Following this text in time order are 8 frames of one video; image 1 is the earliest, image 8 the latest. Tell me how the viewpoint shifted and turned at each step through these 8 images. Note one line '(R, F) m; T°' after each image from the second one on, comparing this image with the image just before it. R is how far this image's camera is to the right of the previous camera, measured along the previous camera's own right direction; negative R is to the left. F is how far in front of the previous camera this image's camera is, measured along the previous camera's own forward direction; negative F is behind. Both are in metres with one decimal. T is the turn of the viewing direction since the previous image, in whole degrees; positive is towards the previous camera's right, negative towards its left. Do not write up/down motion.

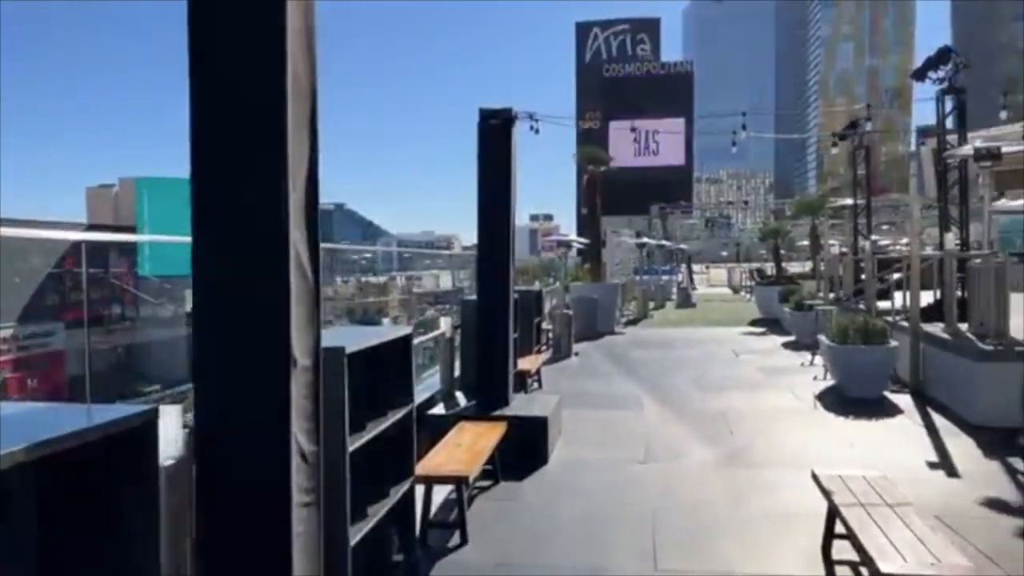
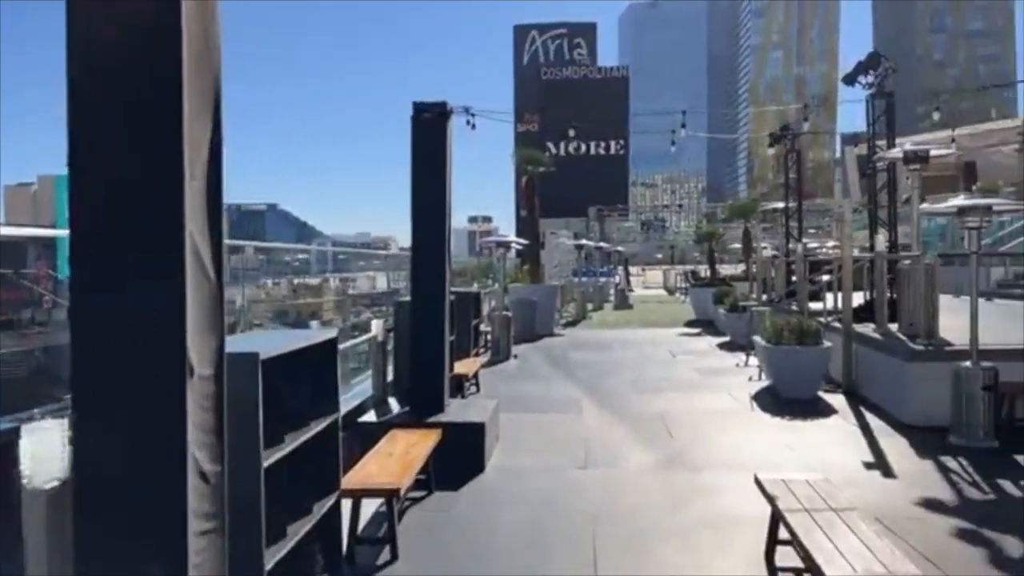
(0.0, +0.3) m; +5°
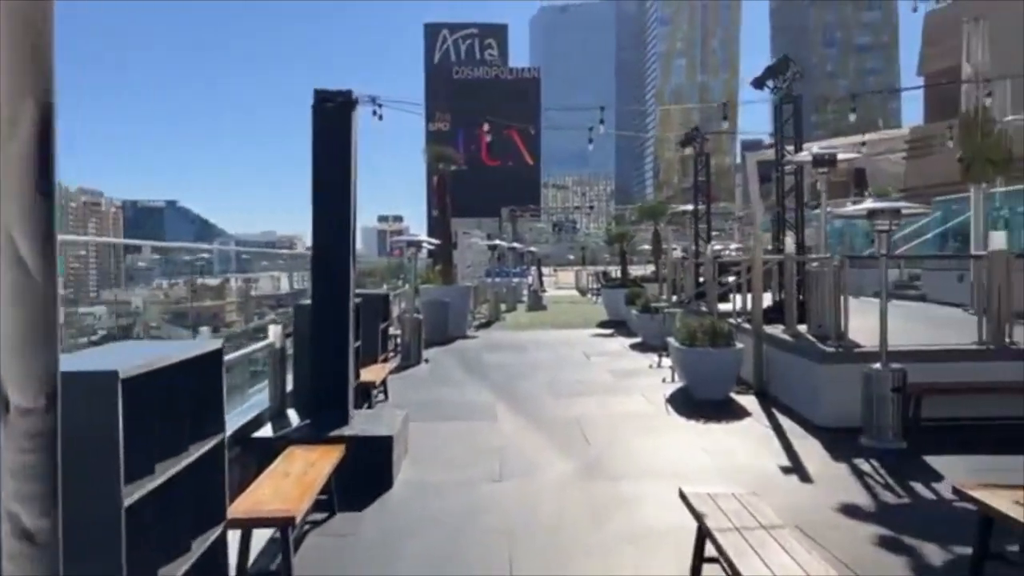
(0.0, +0.4) m; +7°
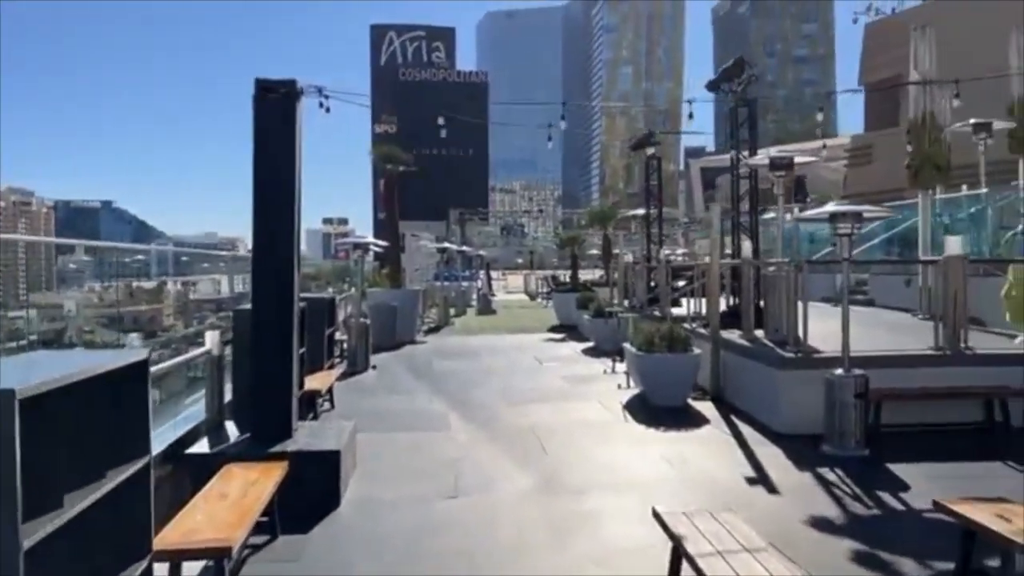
(-0.1, +0.3) m; +4°
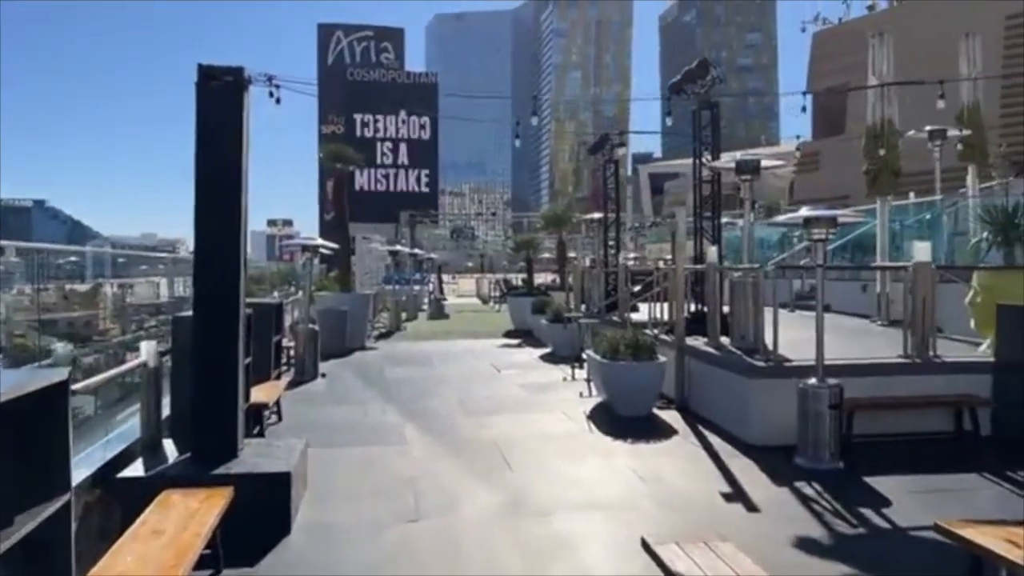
(-0.1, +0.4) m; +4°
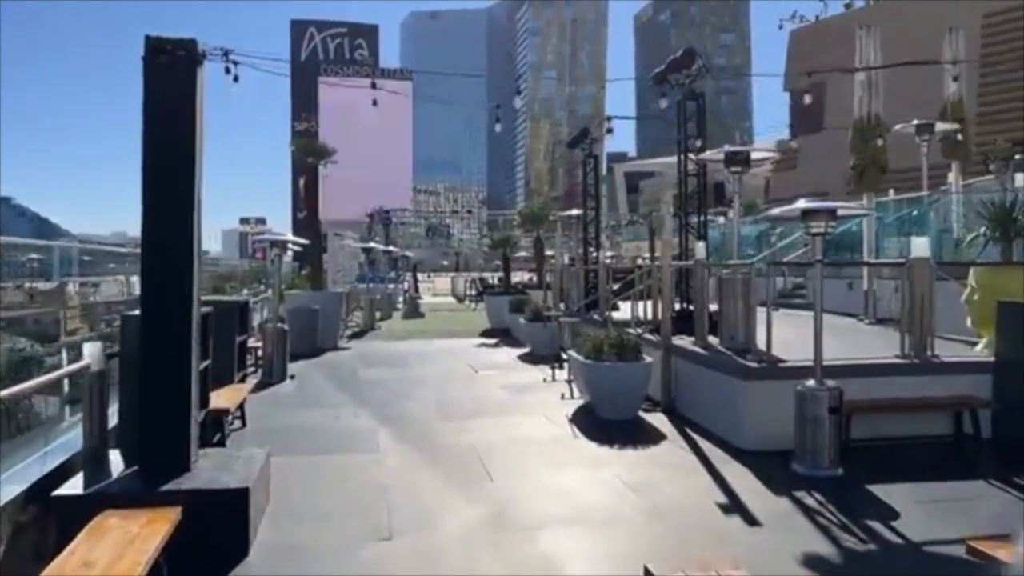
(0.0, +0.5) m; +2°
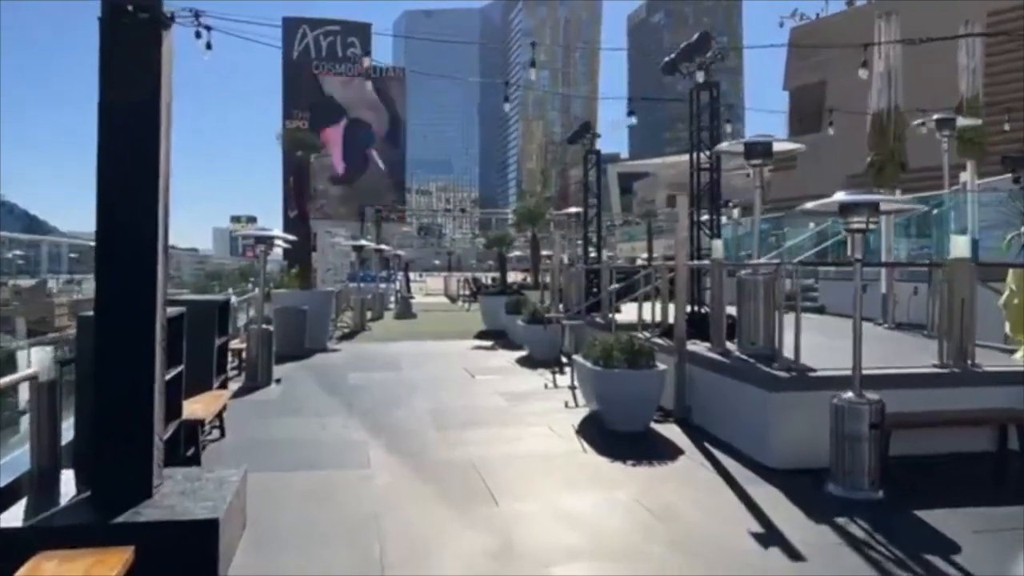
(-0.1, +0.6) m; +1°
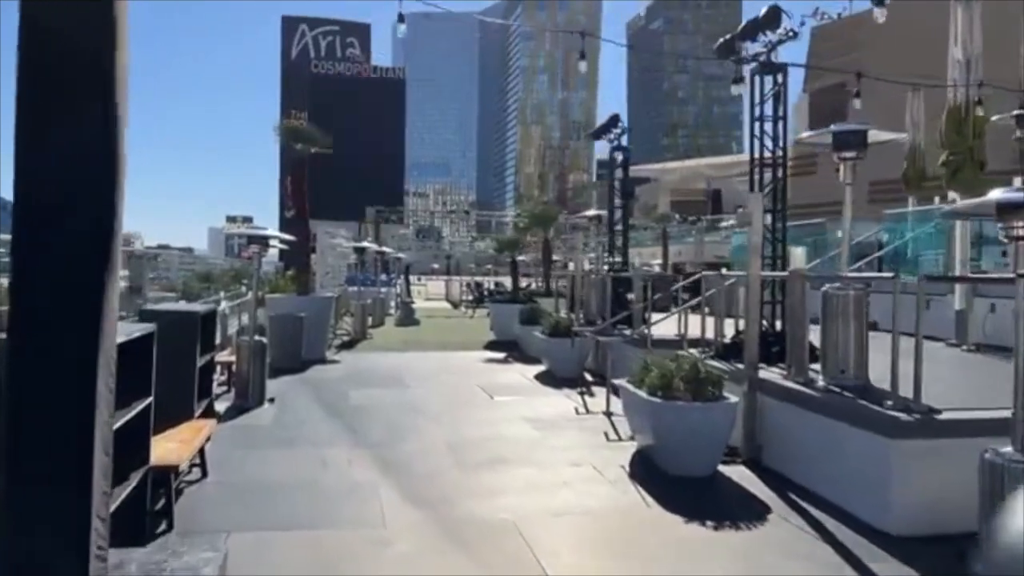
(-0.4, +1.3) m; 0°
